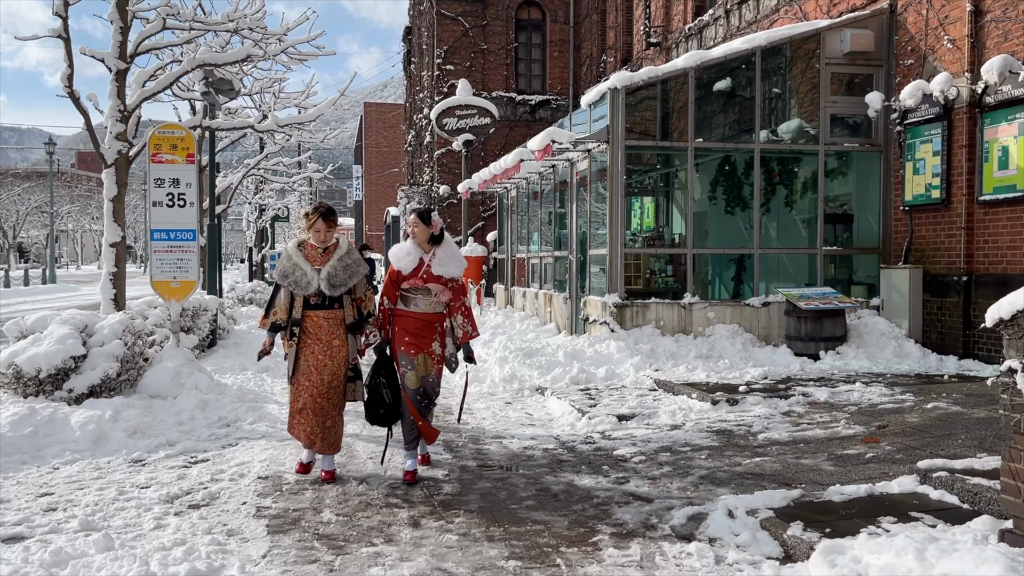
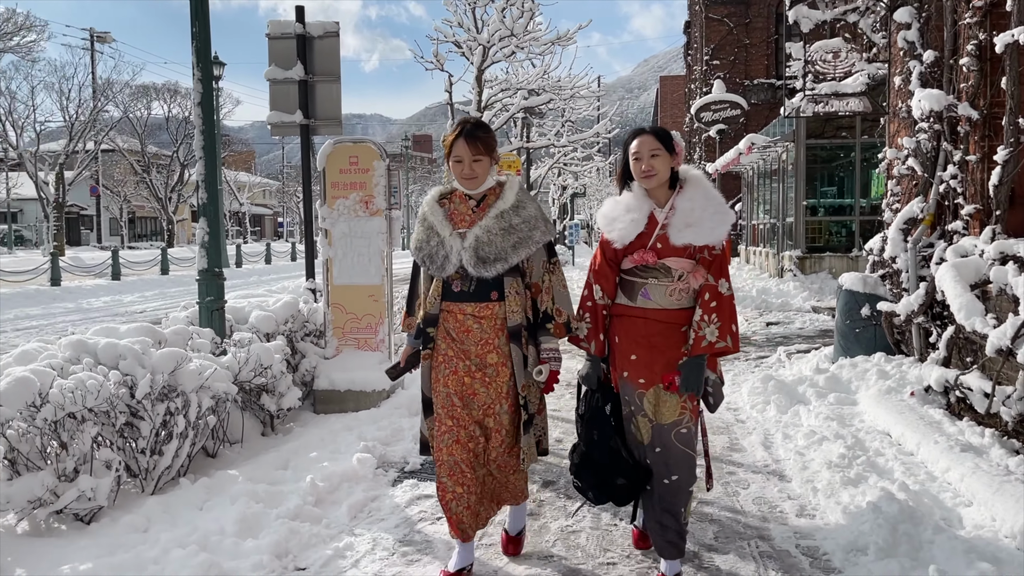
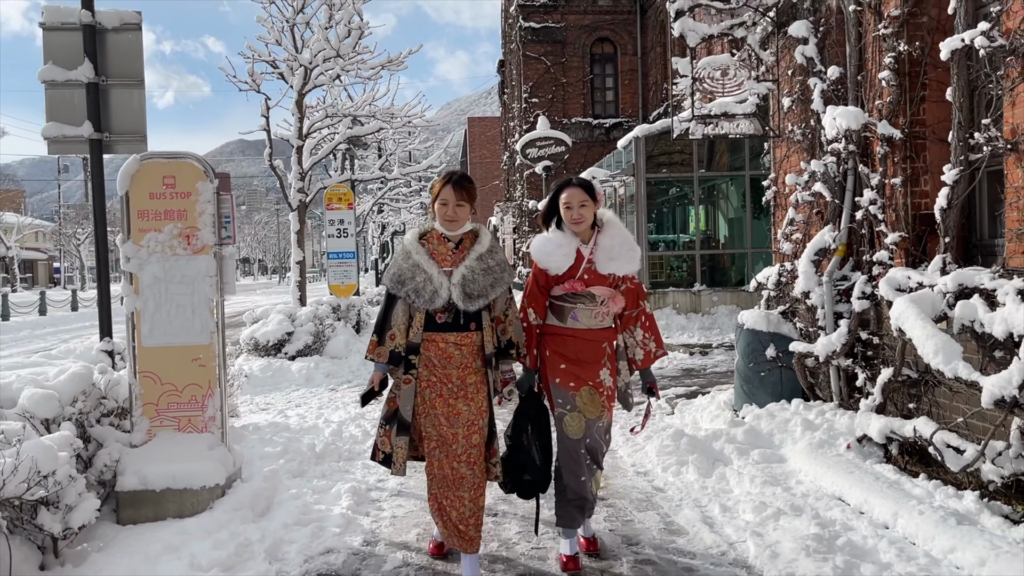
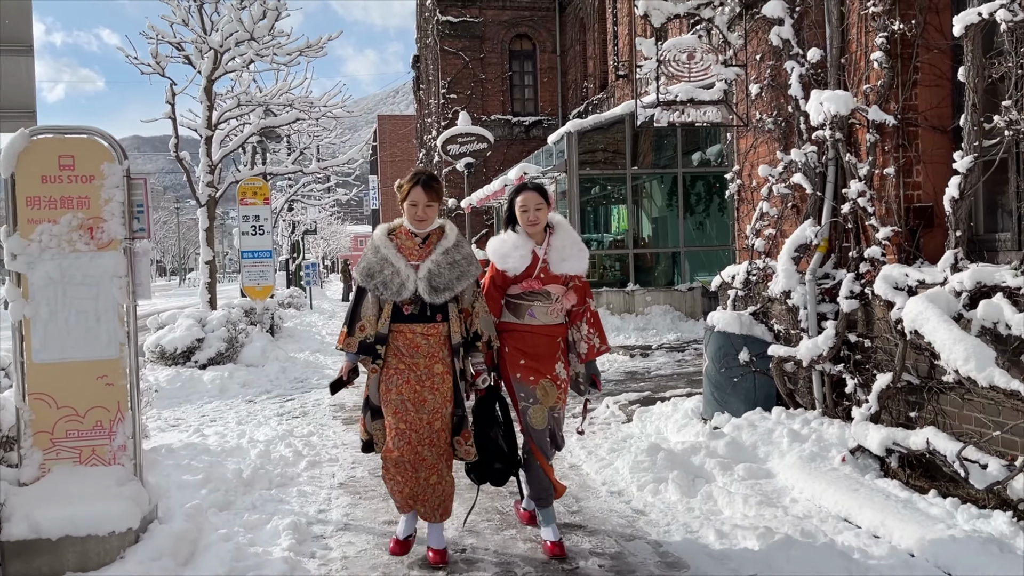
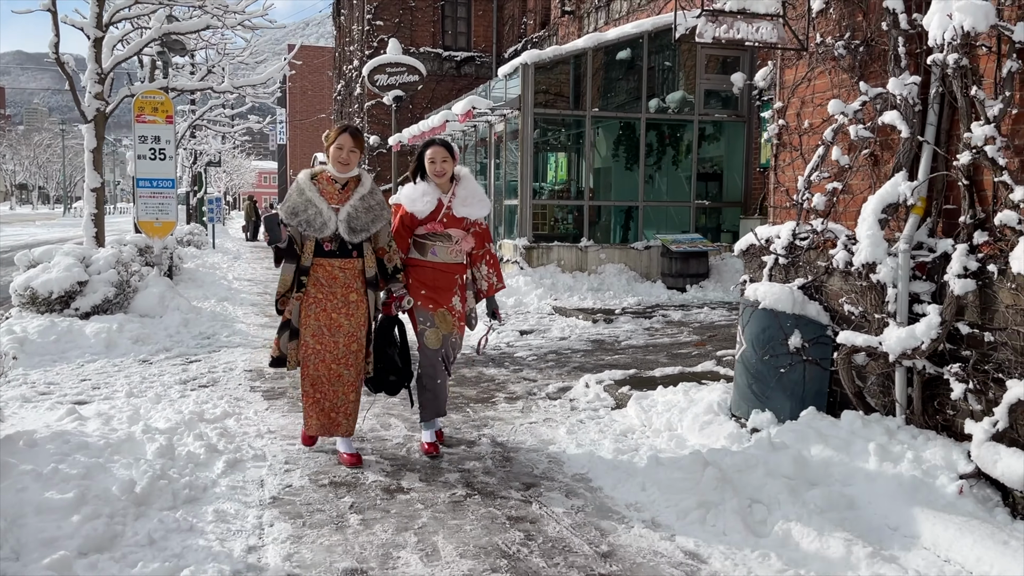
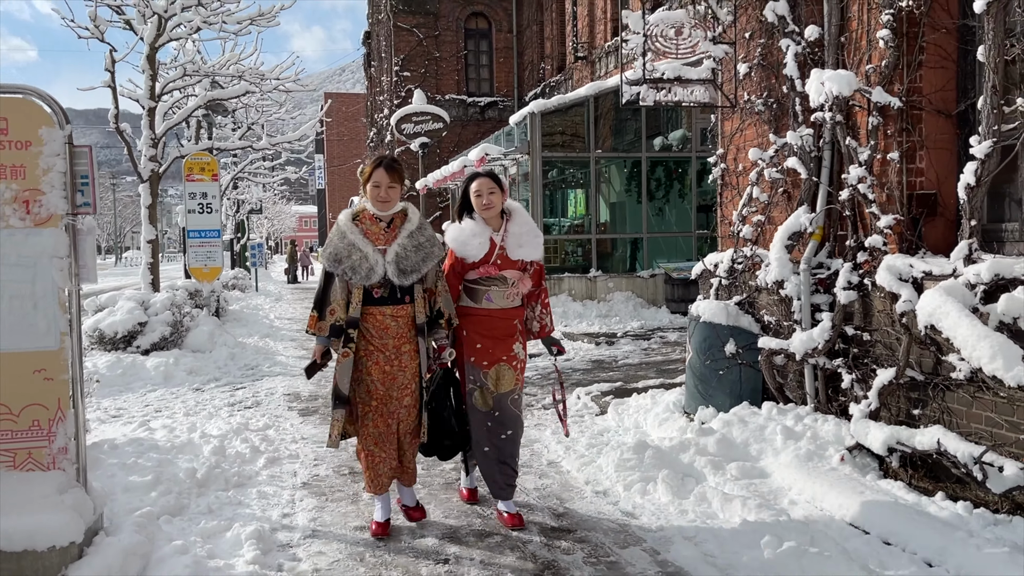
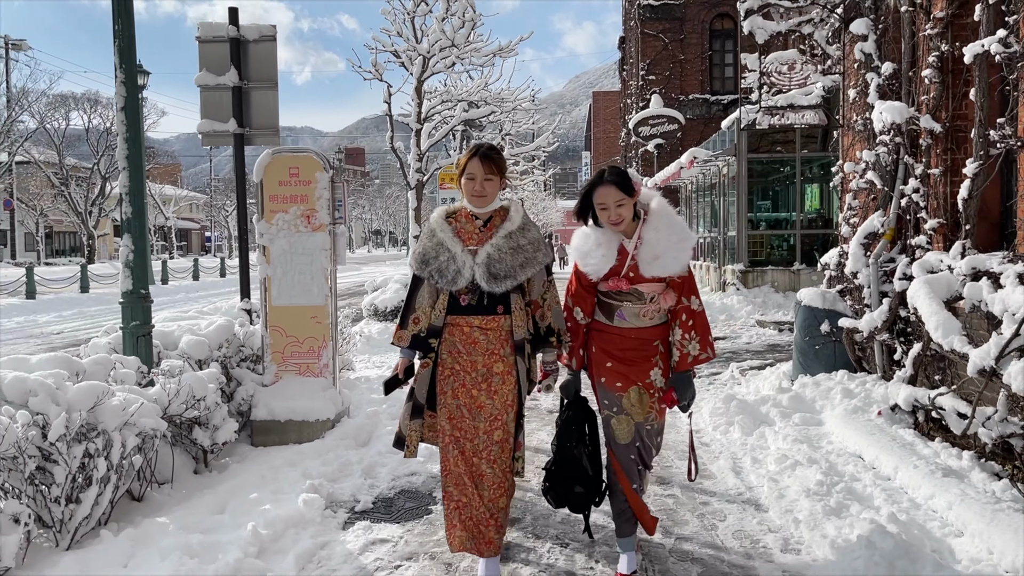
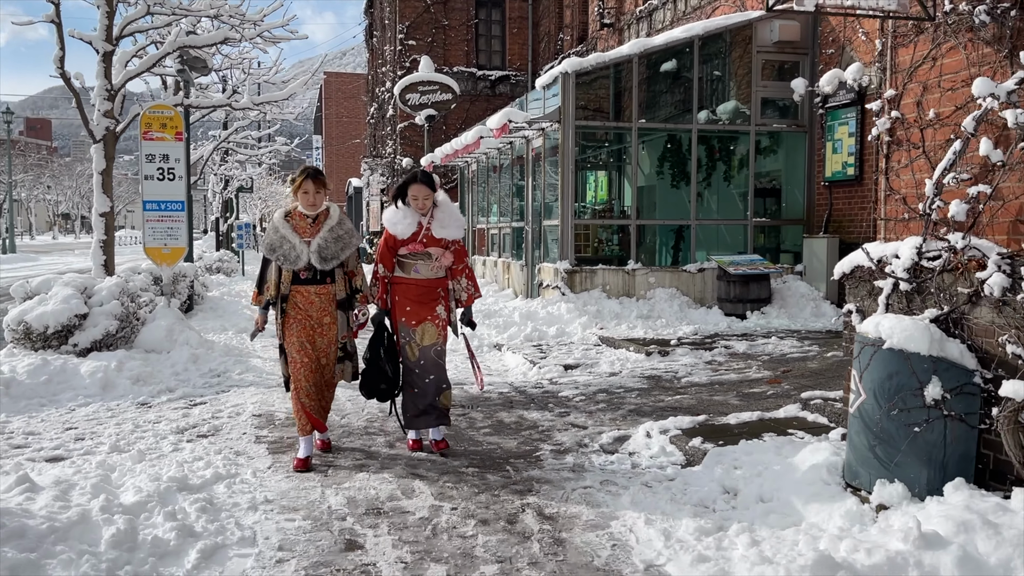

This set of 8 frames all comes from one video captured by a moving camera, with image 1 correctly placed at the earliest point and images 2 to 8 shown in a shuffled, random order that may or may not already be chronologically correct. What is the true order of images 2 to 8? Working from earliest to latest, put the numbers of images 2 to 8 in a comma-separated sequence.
8, 5, 6, 4, 3, 7, 2
